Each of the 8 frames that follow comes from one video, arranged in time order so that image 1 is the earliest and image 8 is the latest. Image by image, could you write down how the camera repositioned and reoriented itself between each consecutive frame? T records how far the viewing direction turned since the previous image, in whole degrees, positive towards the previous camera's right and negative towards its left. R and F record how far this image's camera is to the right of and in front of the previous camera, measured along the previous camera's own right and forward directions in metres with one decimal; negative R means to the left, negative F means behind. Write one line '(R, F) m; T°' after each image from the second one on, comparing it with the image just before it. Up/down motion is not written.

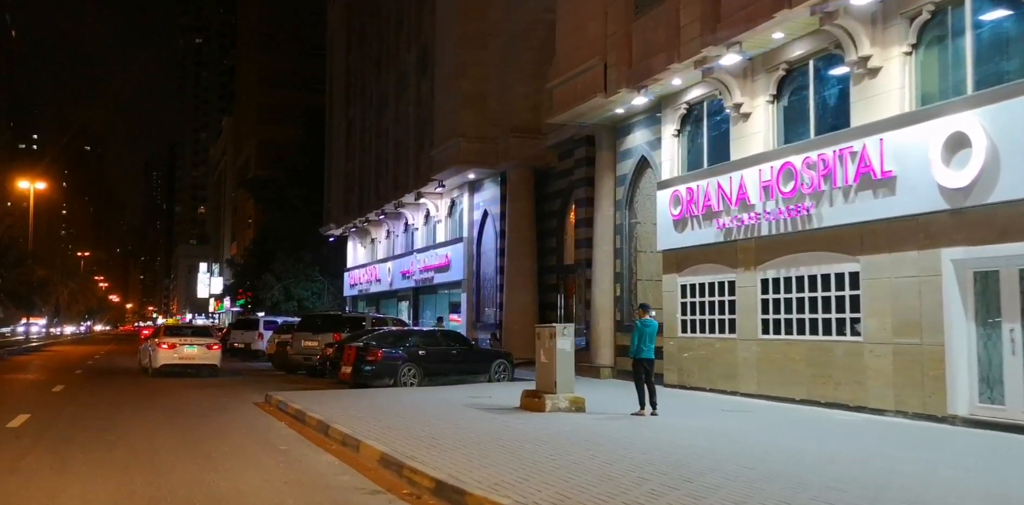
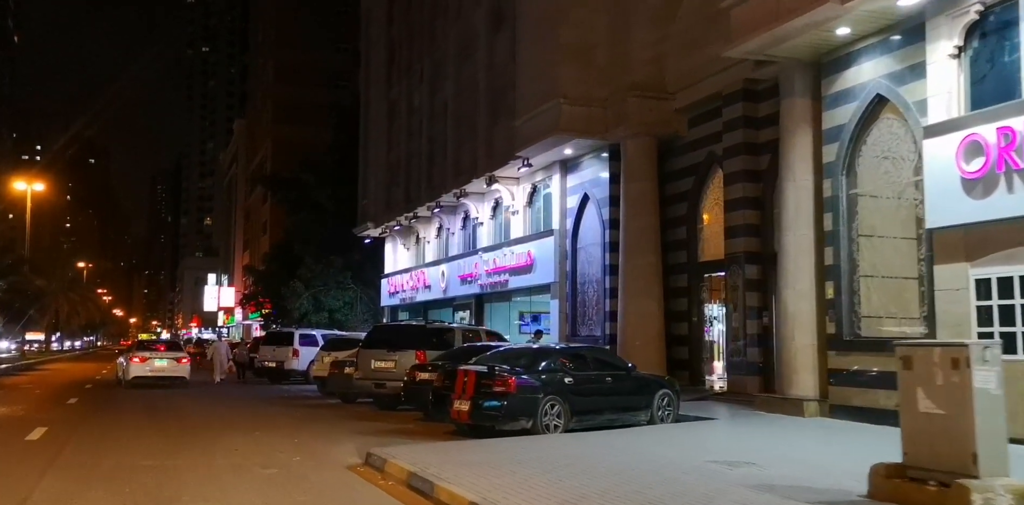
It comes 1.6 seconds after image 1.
(-2.8, +6.3) m; 0°
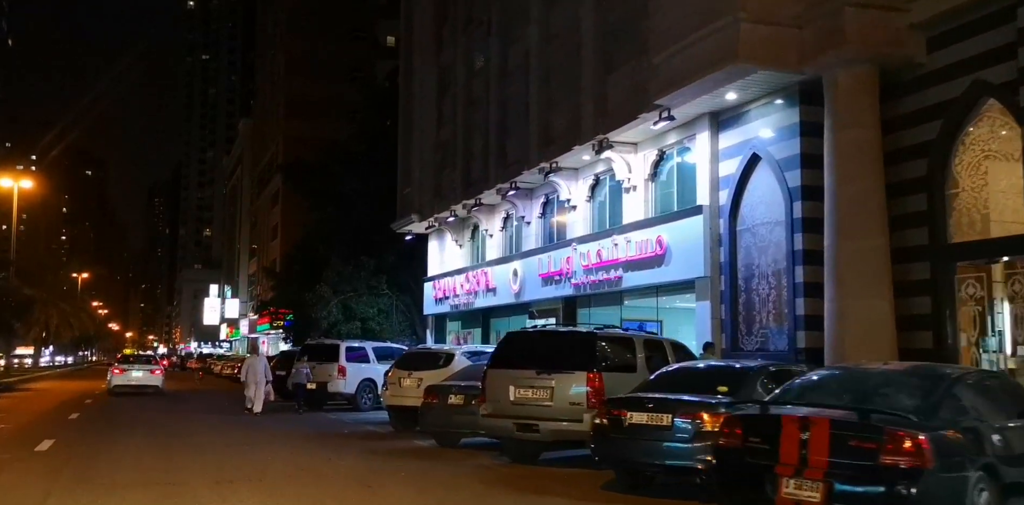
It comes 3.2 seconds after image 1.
(-2.9, +6.6) m; 0°
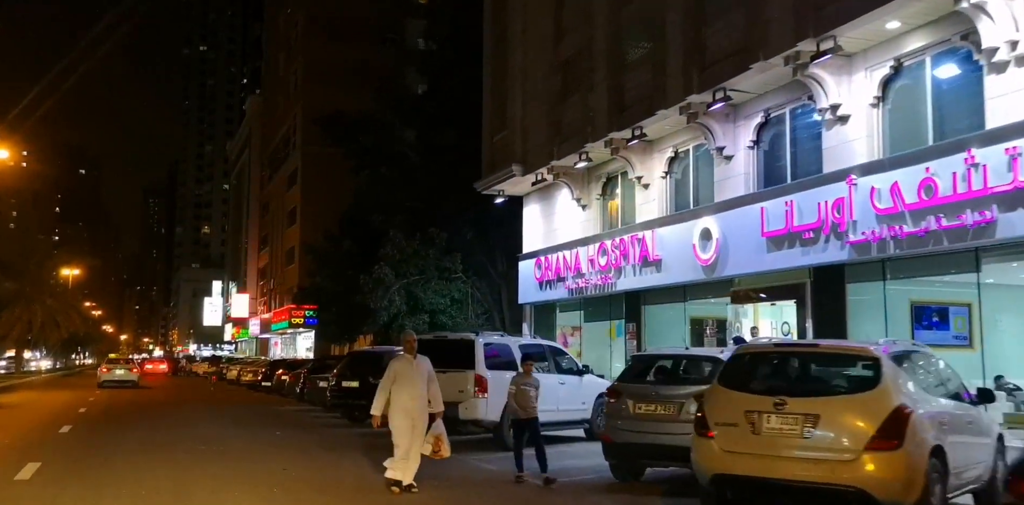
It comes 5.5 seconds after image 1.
(-4.1, +9.7) m; 0°
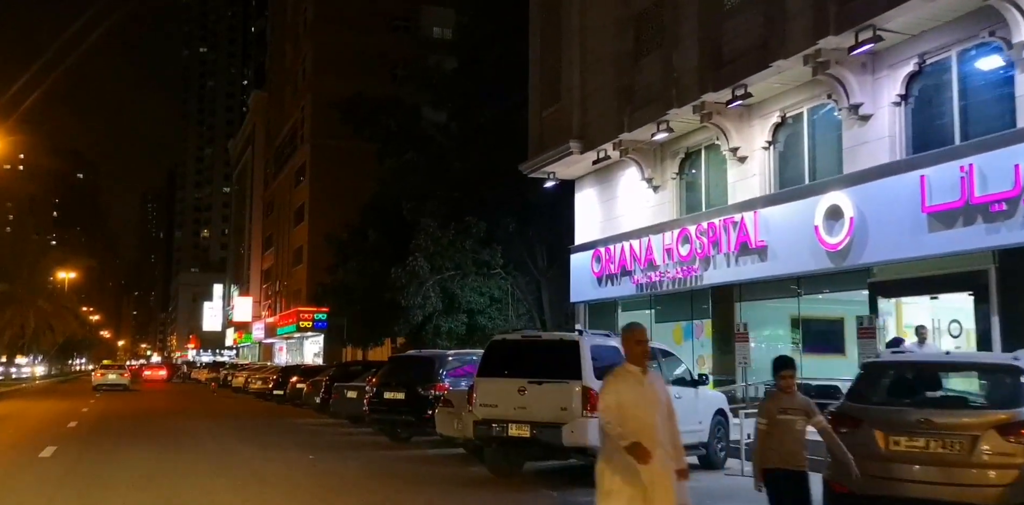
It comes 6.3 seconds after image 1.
(-1.5, +3.6) m; 0°
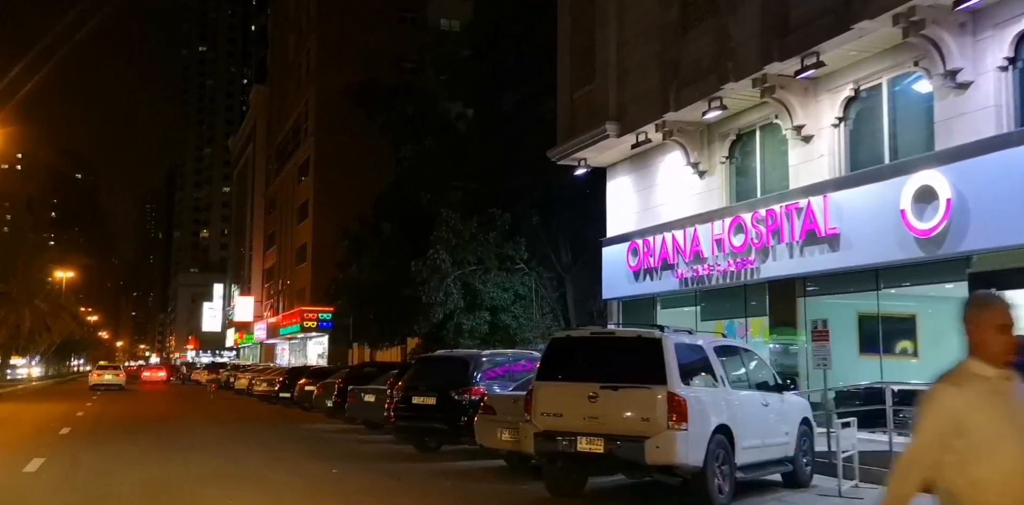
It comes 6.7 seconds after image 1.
(-0.8, +1.9) m; 0°
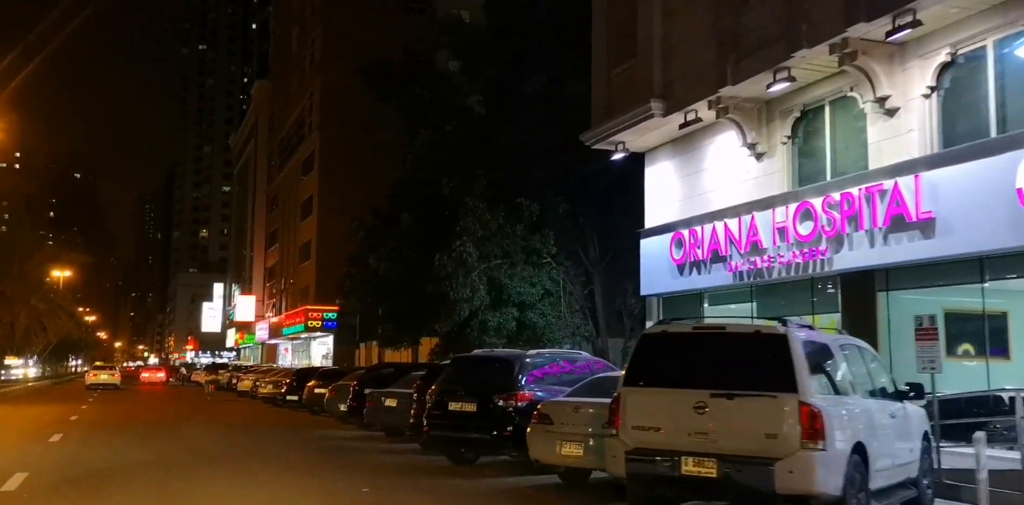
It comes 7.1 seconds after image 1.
(-0.8, +1.9) m; 0°
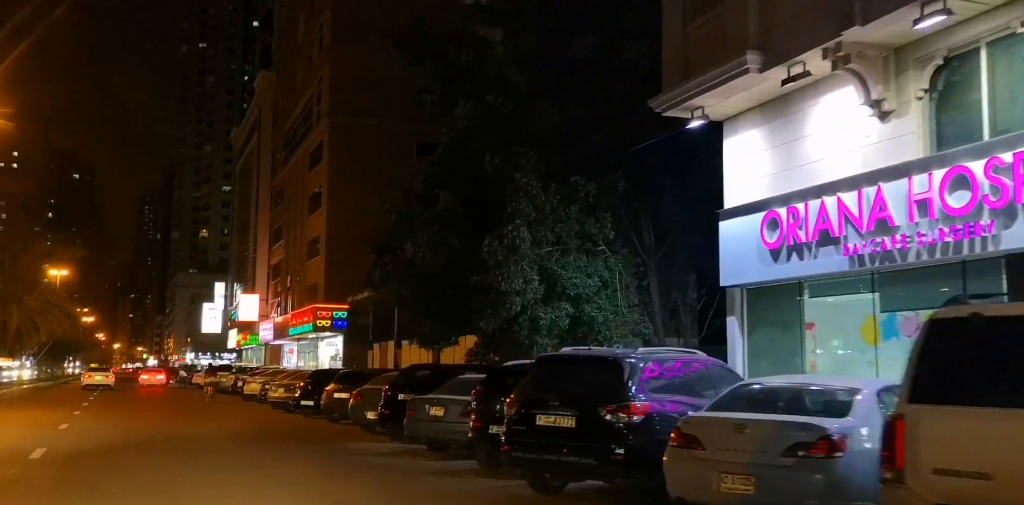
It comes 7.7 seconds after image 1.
(-1.3, +3.2) m; 0°
